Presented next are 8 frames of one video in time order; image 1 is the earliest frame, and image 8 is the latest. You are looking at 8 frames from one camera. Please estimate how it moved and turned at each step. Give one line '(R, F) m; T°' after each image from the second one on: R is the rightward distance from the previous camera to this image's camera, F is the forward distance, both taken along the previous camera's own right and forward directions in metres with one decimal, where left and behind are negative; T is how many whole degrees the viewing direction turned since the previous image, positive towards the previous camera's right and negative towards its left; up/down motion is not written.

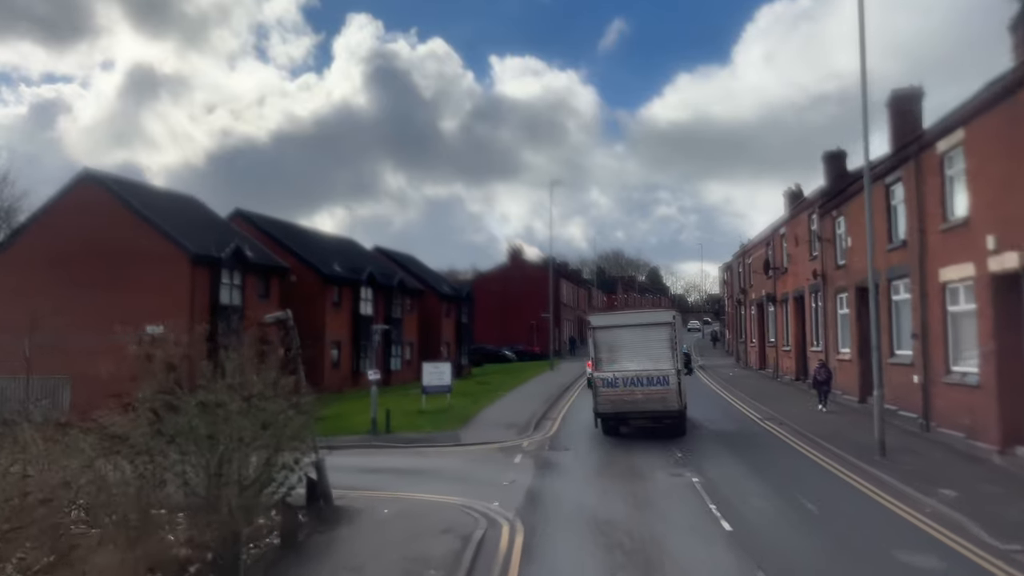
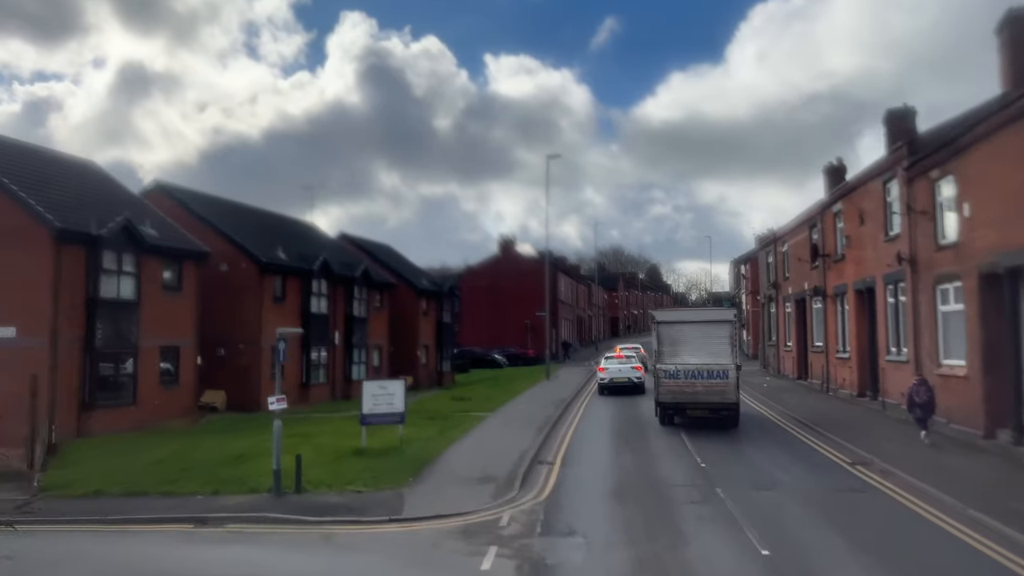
(+0.4, +7.6) m; 0°
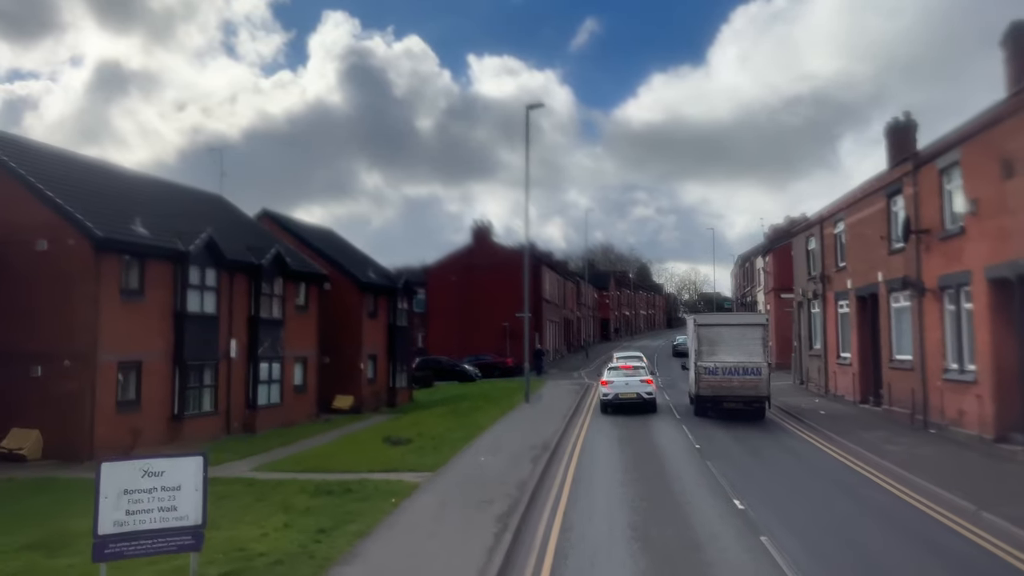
(+0.6, +9.5) m; +1°
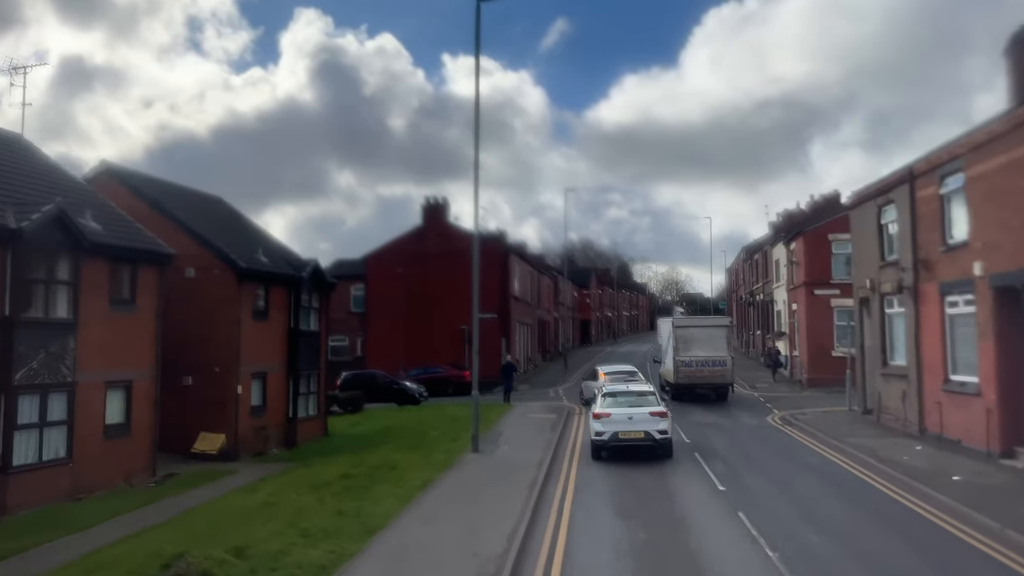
(+0.8, +10.4) m; +2°
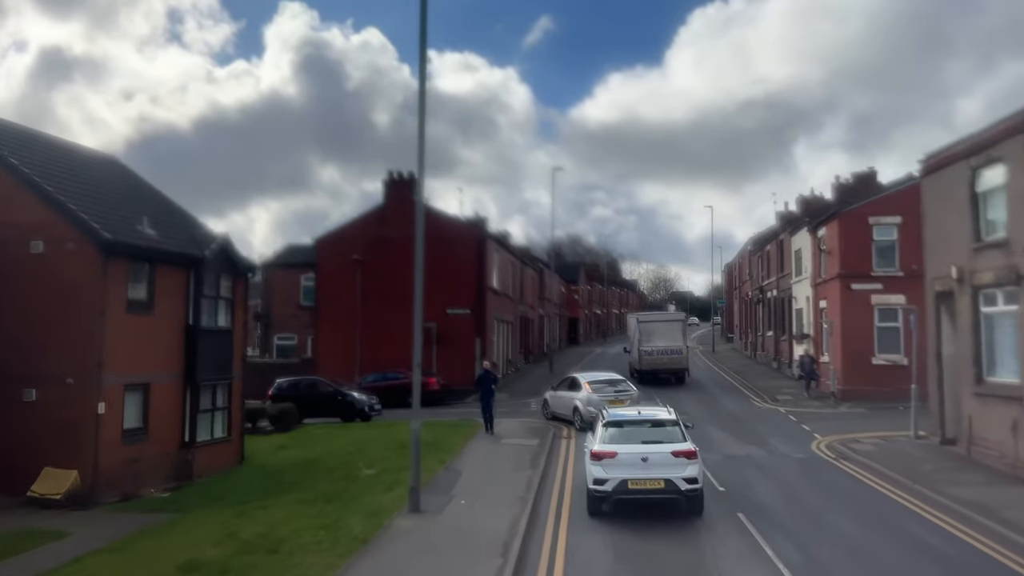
(+0.3, +6.3) m; +1°
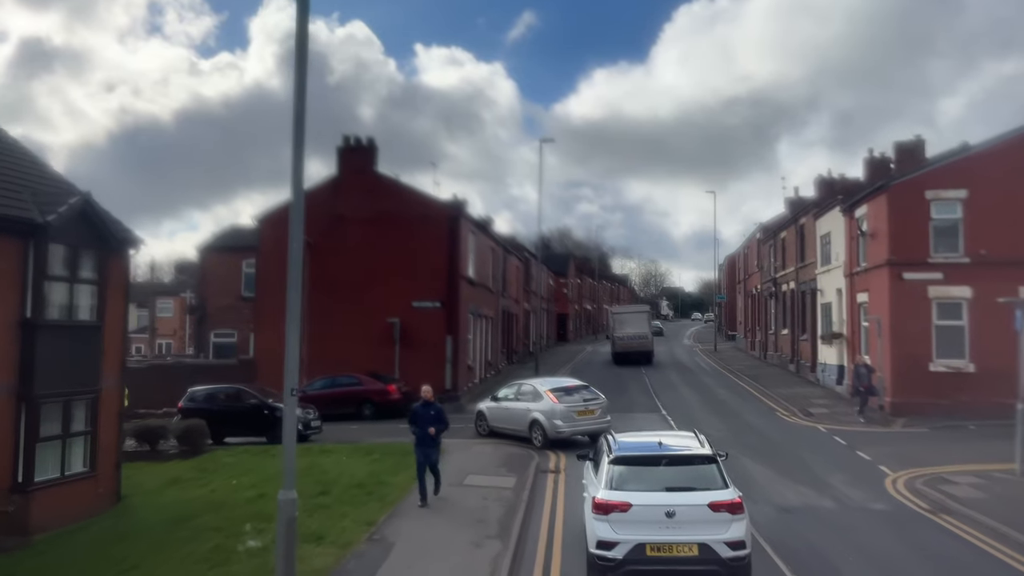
(+0.3, +5.6) m; +1°
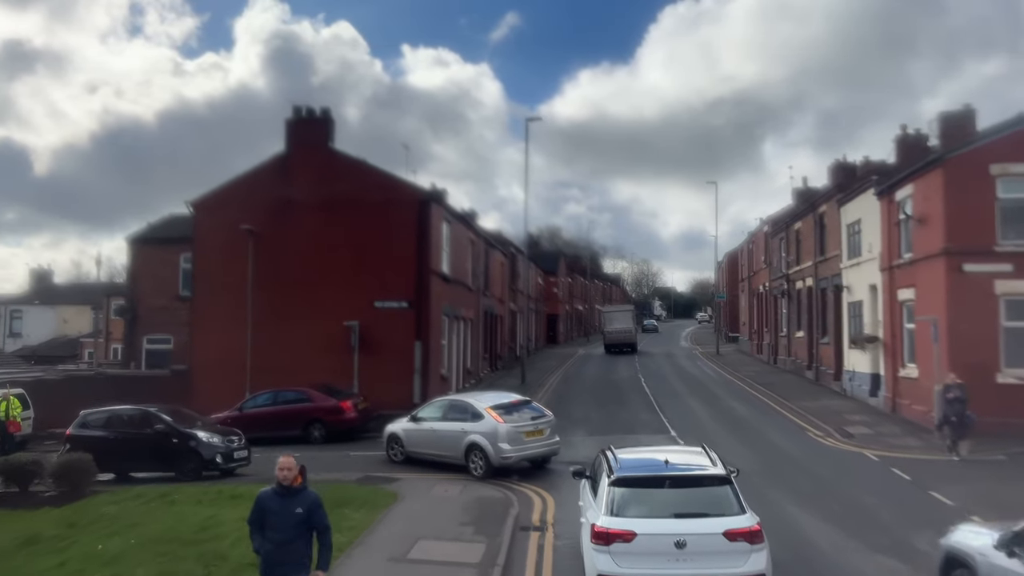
(+0.2, +4.4) m; +1°
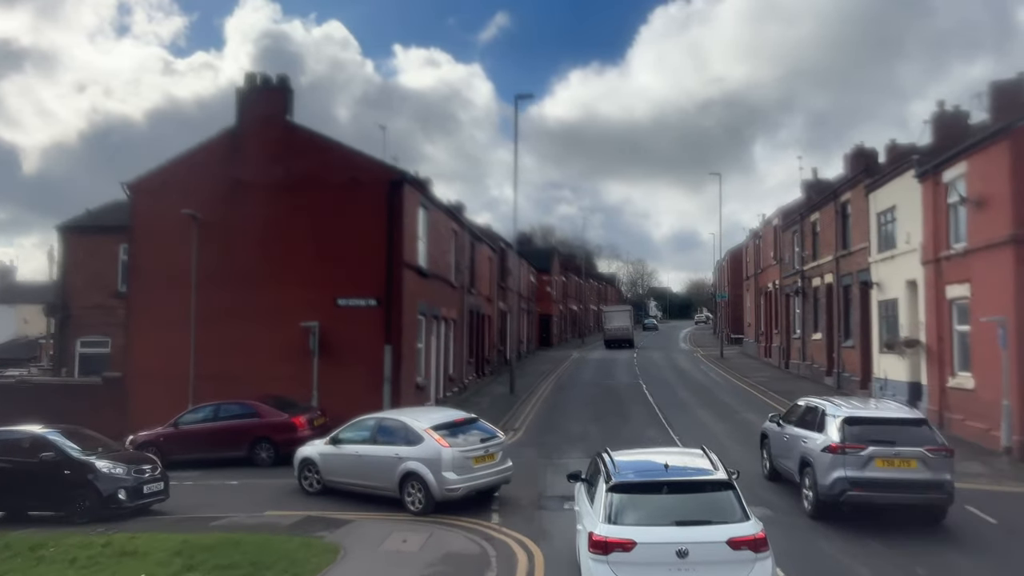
(+0.2, +3.4) m; +1°
